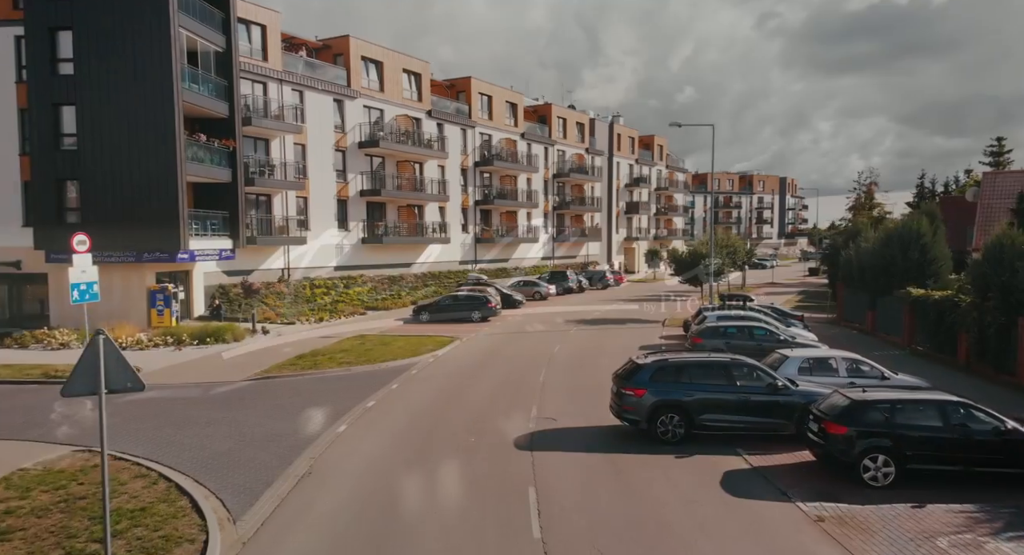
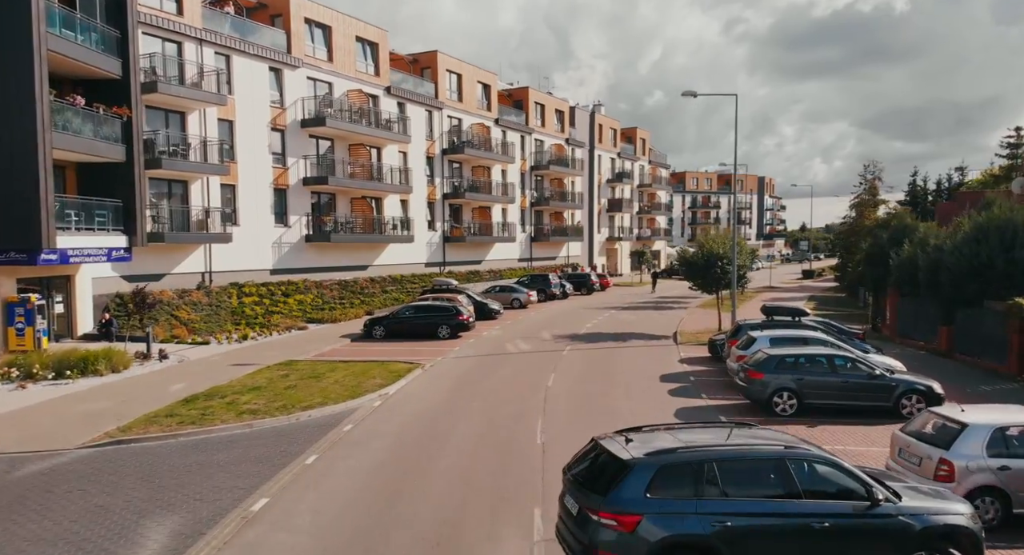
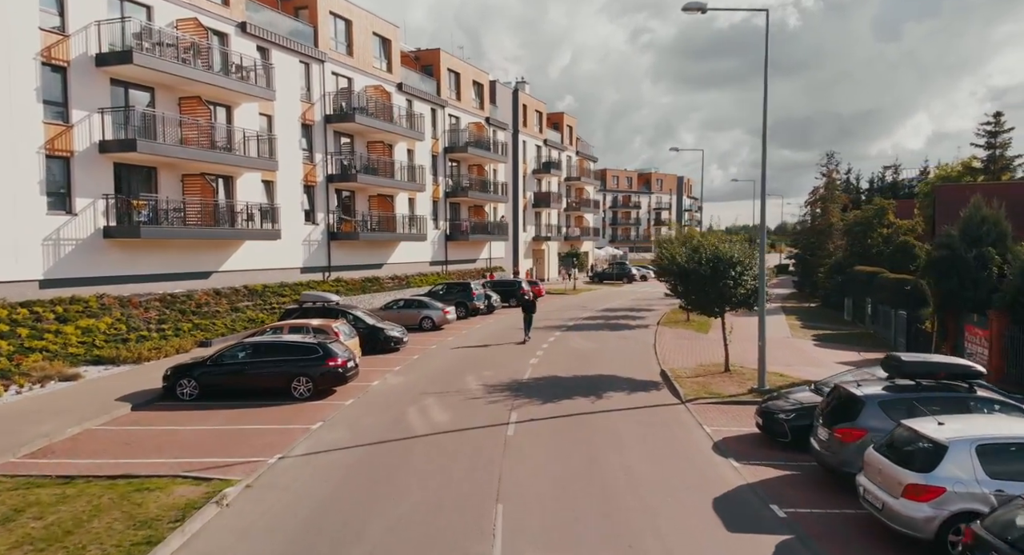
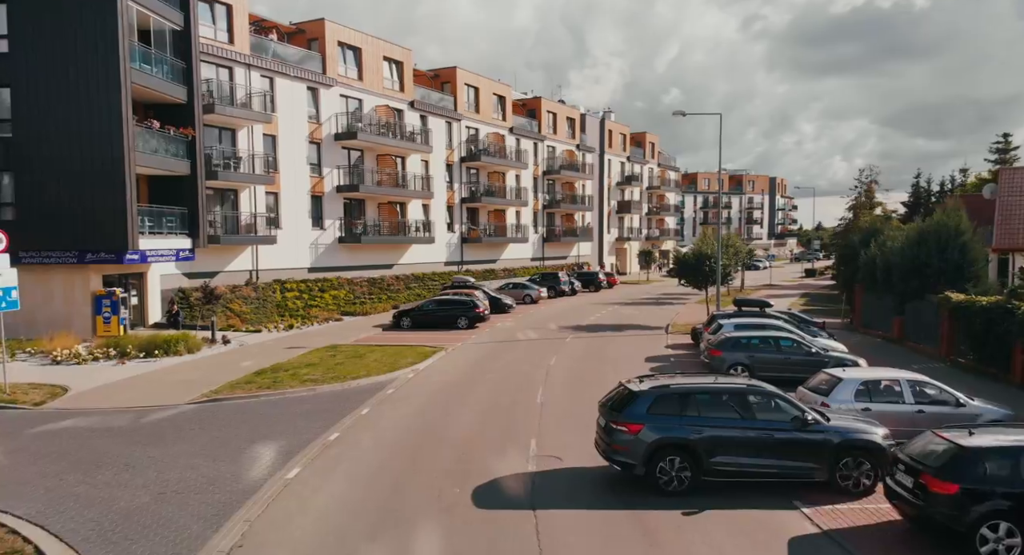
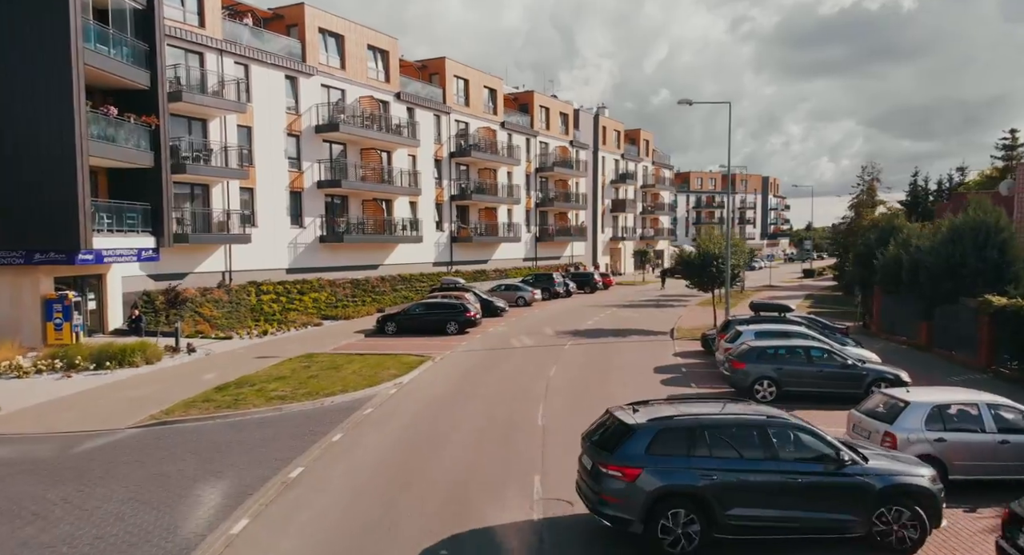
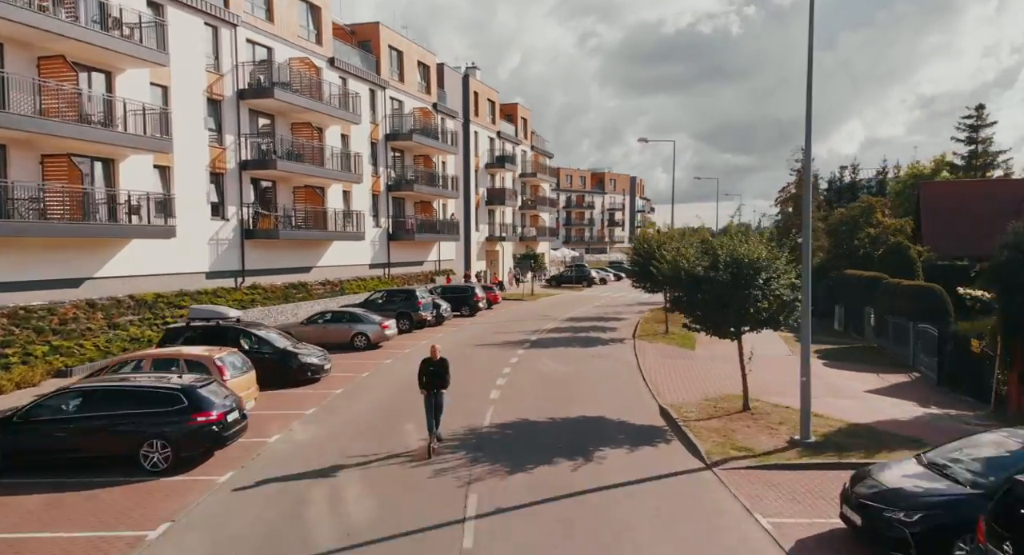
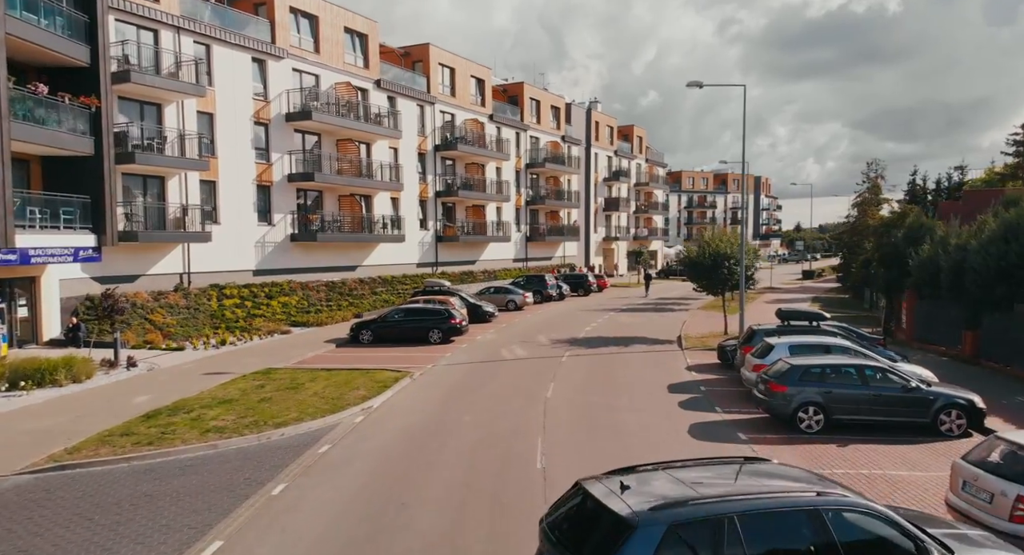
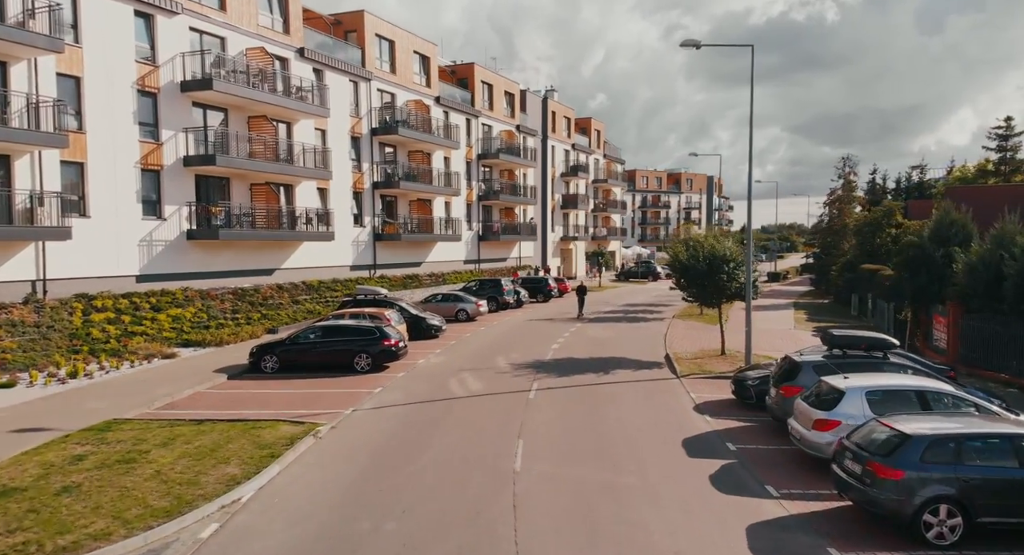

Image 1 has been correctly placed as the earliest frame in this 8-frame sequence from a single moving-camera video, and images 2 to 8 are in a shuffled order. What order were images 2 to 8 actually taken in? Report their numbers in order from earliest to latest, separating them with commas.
4, 5, 2, 7, 8, 3, 6
